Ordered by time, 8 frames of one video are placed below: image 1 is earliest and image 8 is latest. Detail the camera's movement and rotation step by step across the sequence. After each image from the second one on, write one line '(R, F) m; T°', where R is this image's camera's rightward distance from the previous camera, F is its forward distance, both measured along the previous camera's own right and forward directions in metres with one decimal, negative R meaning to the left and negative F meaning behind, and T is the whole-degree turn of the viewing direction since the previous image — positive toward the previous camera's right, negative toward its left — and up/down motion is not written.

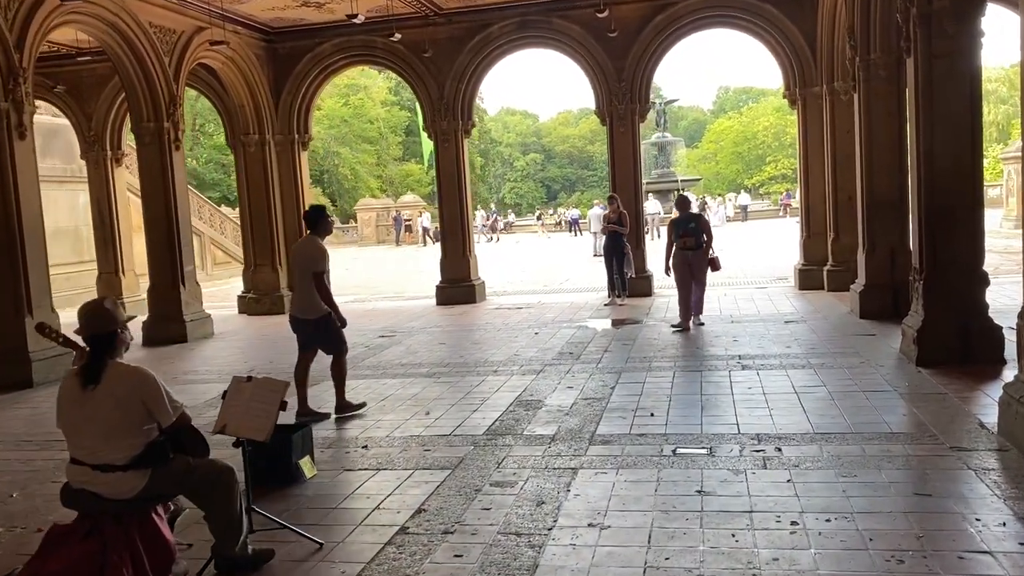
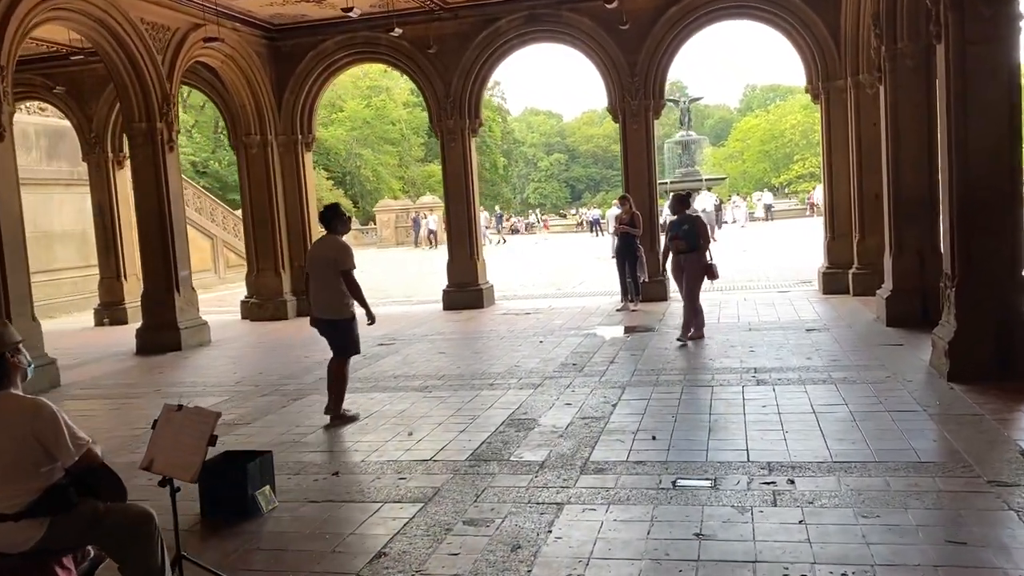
(+0.2, +0.5) m; -2°
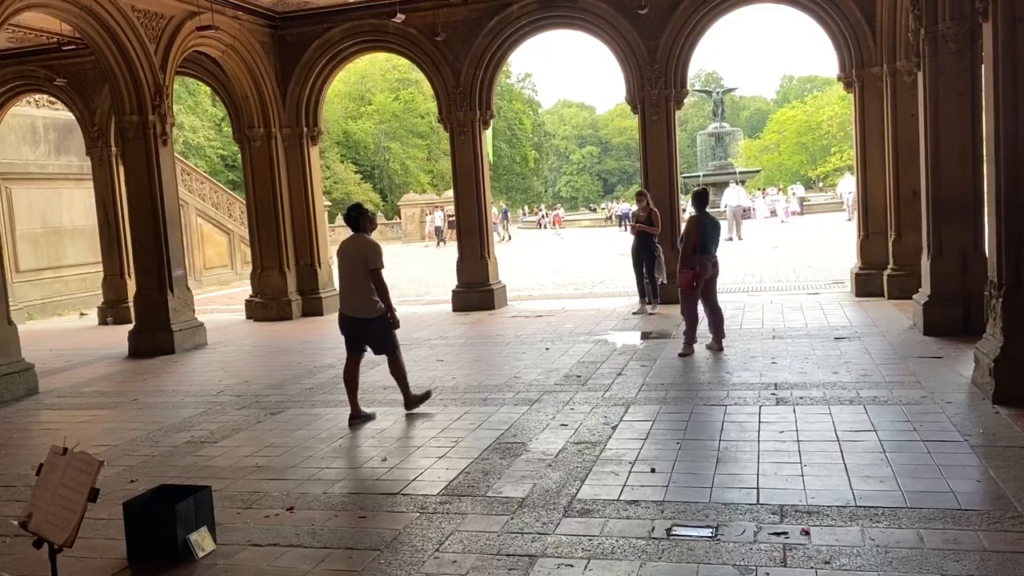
(+0.3, +0.6) m; -2°
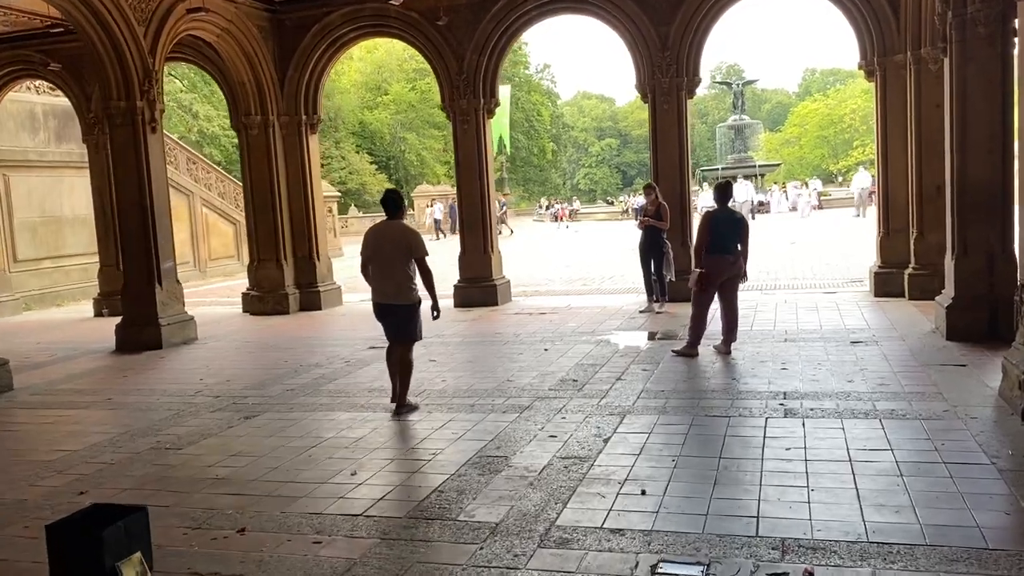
(+0.2, +0.4) m; -1°
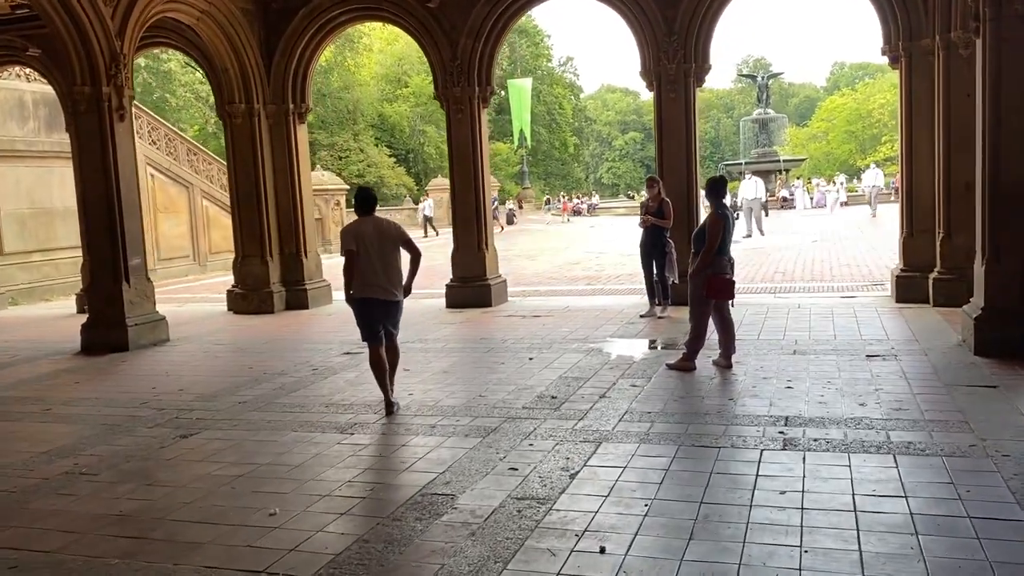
(+0.3, +0.7) m; -2°
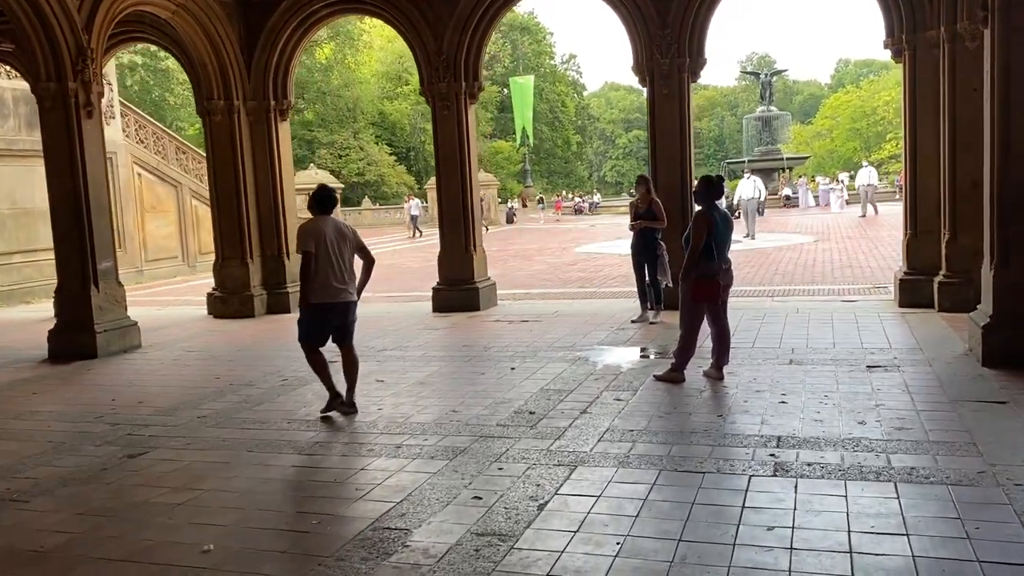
(+0.2, +0.4) m; 0°
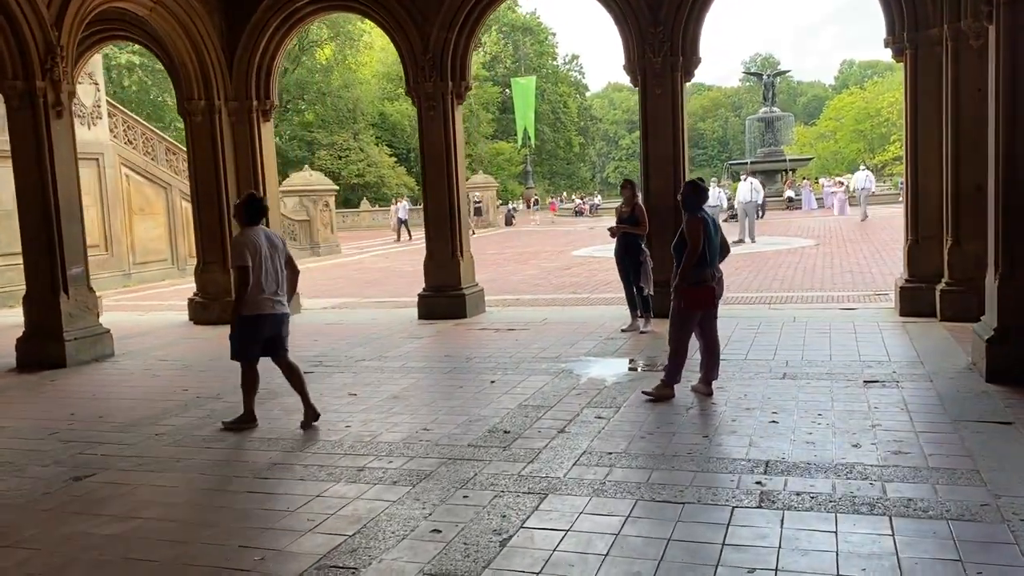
(+0.2, +0.3) m; 0°
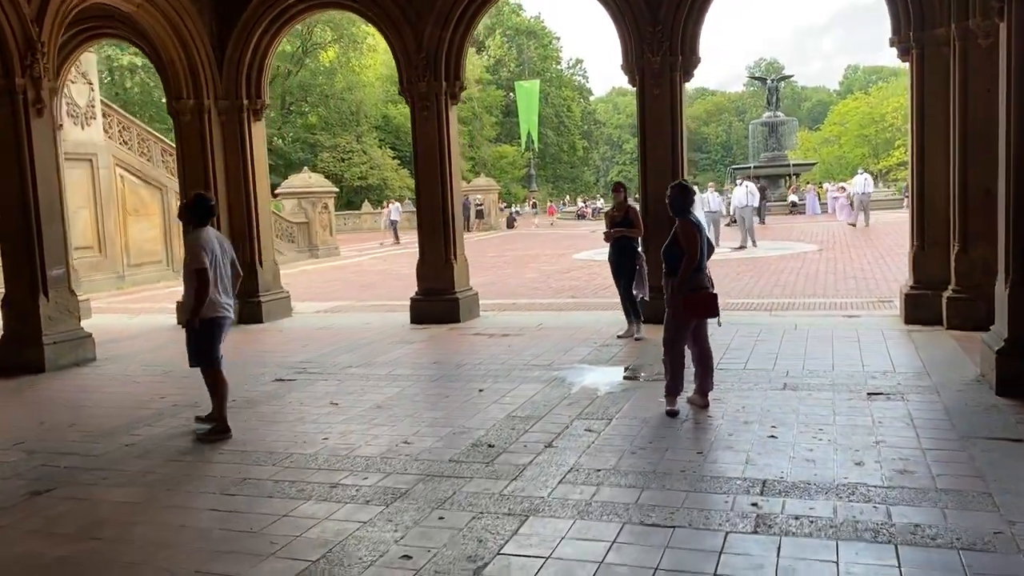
(+0.1, +0.3) m; 0°
